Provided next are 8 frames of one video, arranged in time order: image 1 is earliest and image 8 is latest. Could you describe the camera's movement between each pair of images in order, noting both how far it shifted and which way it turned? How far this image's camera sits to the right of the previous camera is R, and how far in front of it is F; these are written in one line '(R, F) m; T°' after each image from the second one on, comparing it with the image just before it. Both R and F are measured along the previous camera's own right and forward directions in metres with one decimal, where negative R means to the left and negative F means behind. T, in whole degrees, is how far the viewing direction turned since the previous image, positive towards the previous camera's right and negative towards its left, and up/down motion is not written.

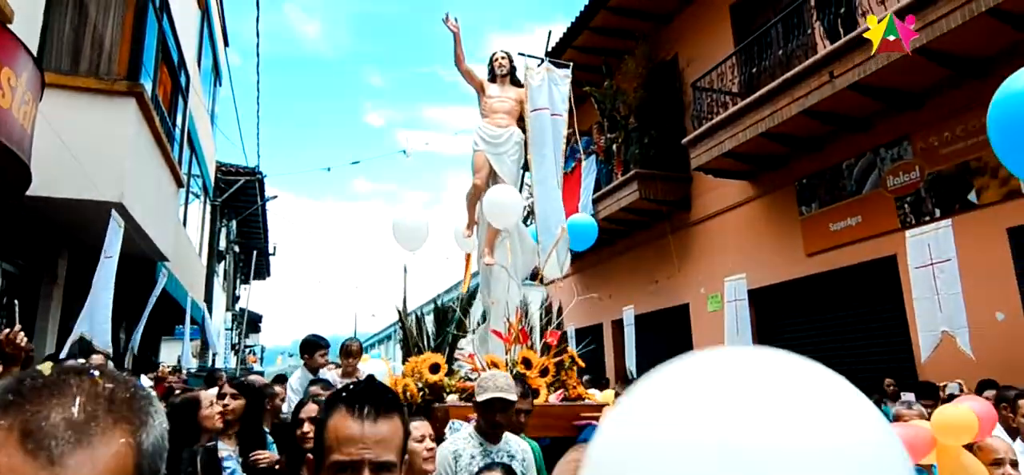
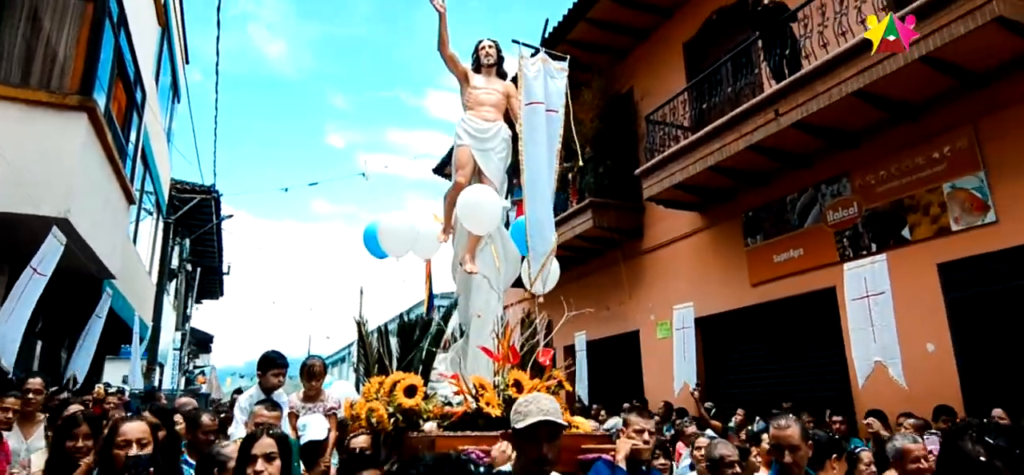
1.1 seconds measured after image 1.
(+0.1, 0.0) m; +3°
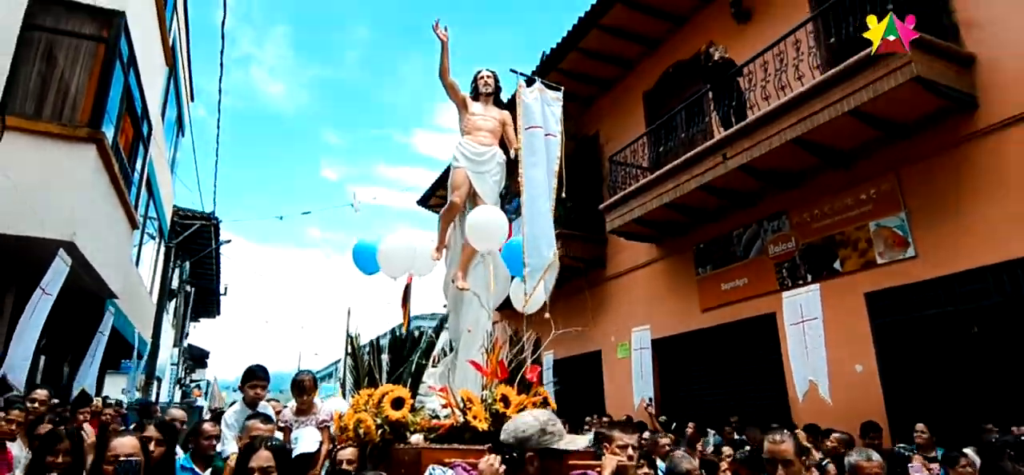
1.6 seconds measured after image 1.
(+0.1, -0.4) m; +1°
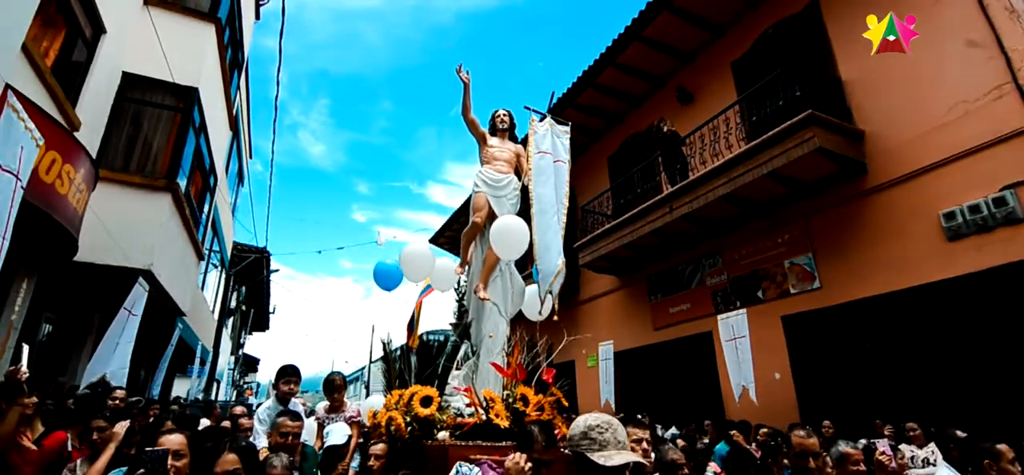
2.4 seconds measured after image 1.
(+0.3, -1.1) m; -2°
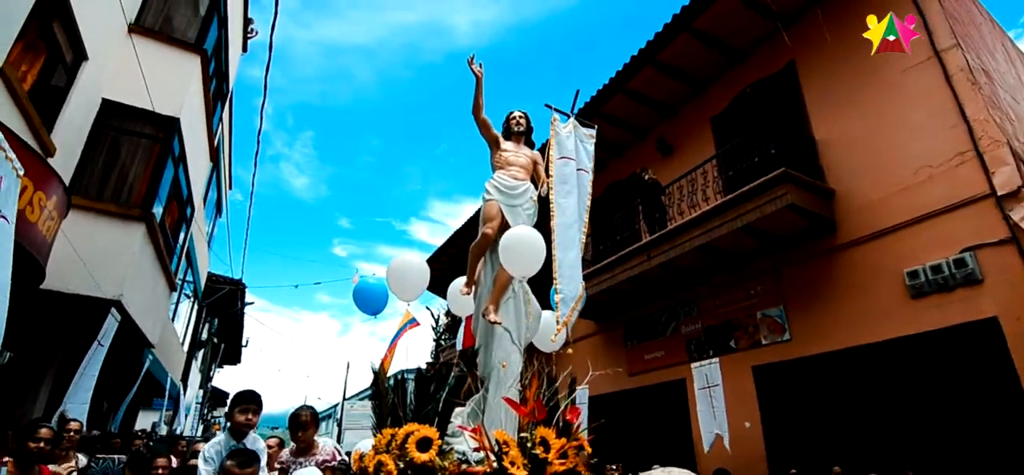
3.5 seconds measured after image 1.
(-0.2, +0.2) m; +2°
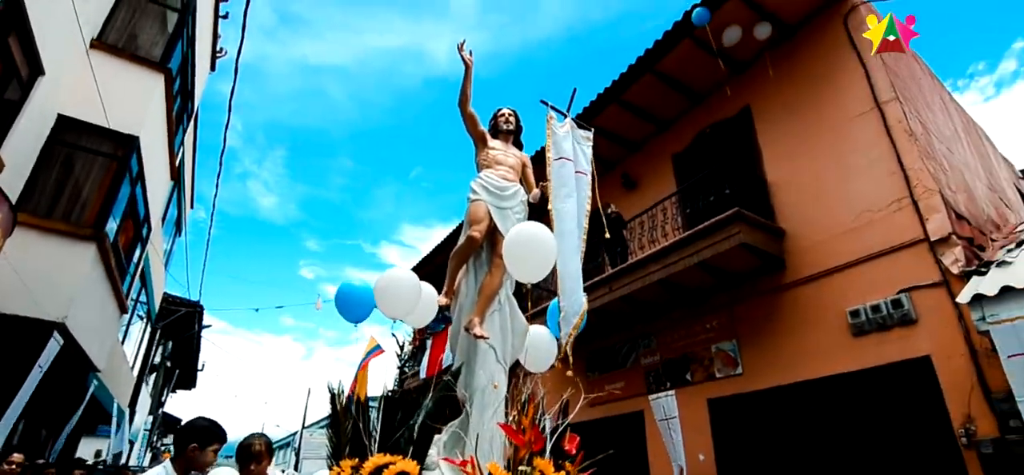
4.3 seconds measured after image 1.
(-0.5, +0.8) m; +3°
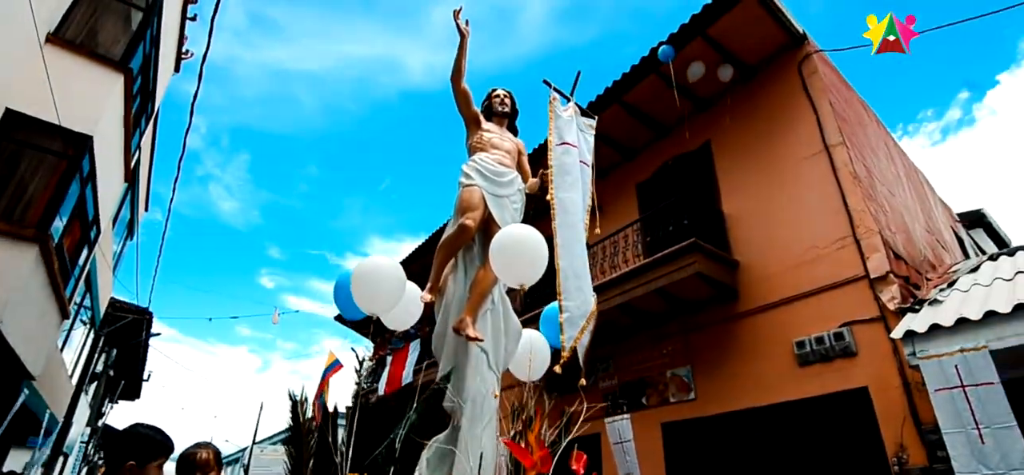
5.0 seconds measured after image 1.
(-0.3, +0.4) m; +4°
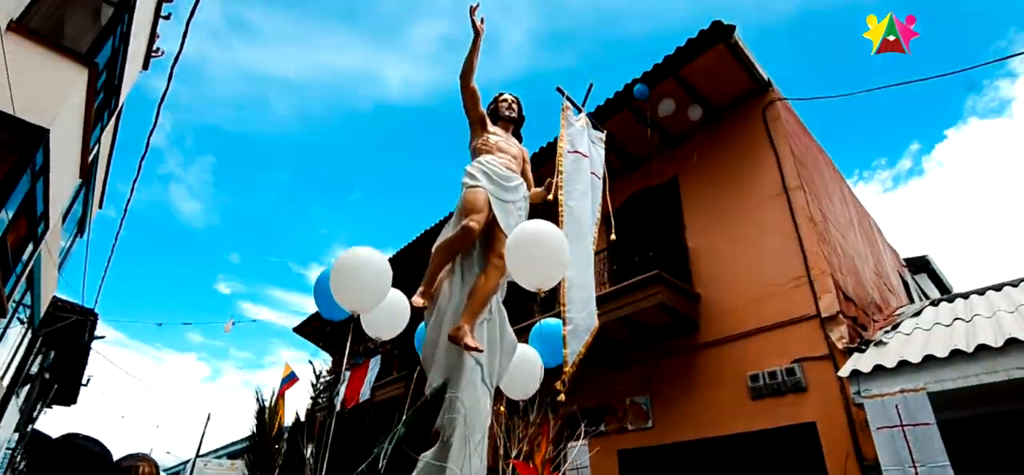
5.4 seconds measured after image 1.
(-0.4, +0.4) m; +3°
